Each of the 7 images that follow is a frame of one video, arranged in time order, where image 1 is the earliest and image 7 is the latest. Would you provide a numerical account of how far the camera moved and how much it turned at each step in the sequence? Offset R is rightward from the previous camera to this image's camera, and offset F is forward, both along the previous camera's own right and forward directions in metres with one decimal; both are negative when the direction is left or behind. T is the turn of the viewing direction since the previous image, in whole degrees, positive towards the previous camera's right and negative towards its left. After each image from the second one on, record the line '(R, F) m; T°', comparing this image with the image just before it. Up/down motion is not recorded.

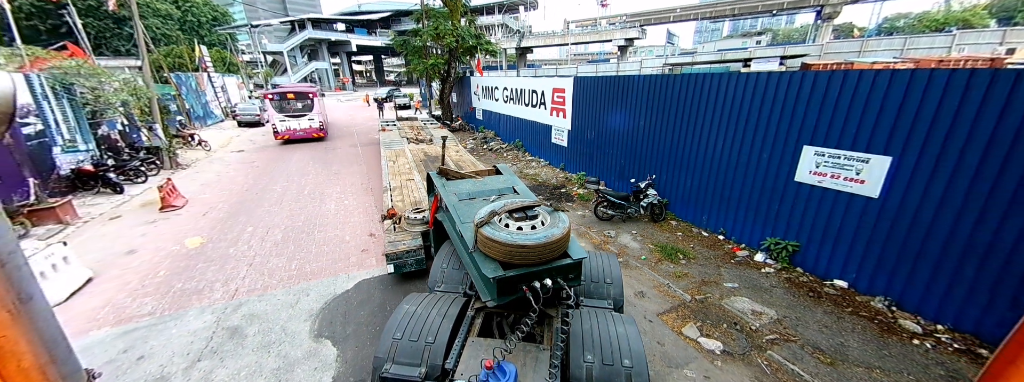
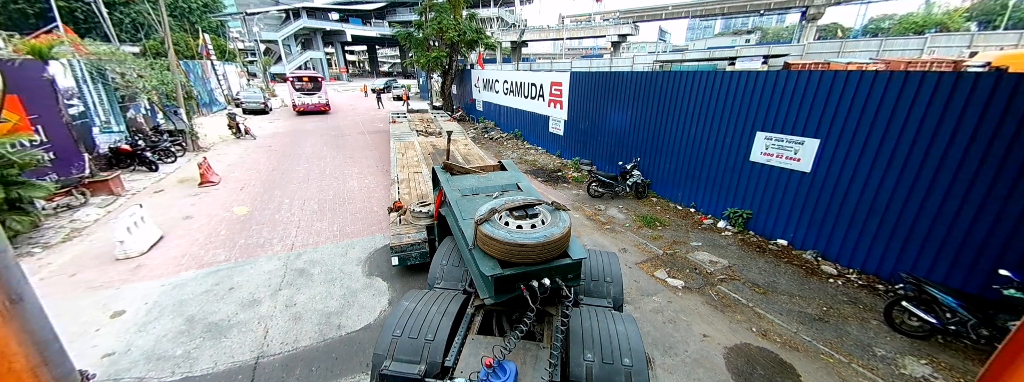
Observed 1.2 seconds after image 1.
(-0.3, -0.9) m; +1°
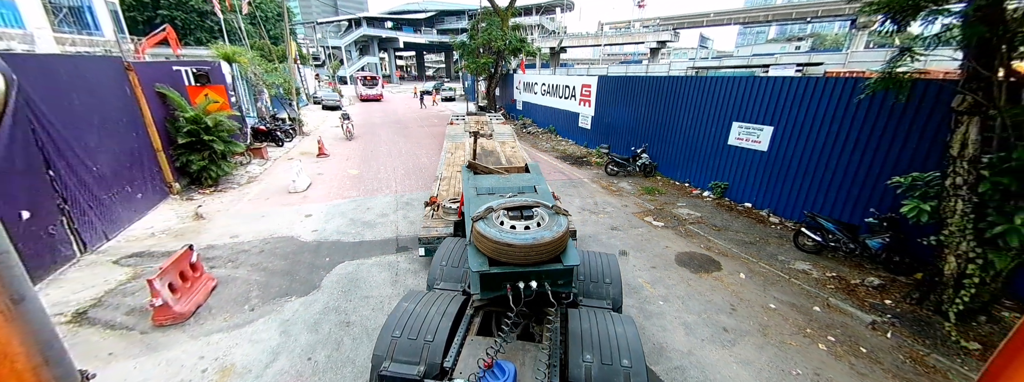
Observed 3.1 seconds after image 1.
(0.0, -2.2) m; -6°
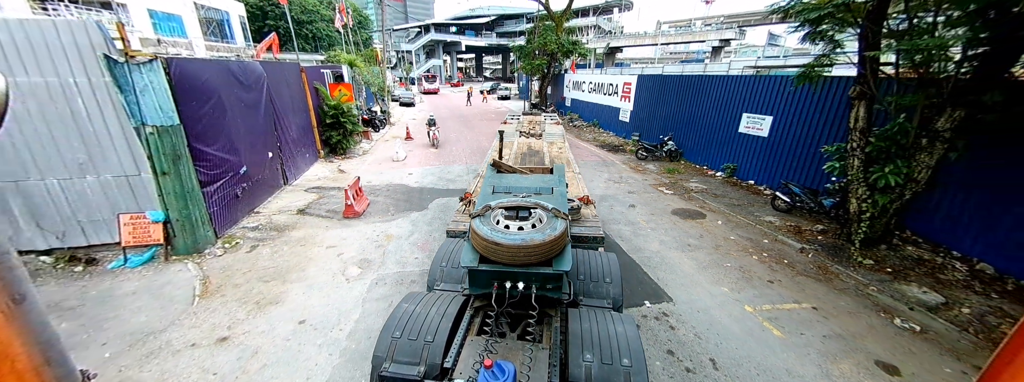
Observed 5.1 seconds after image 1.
(+0.2, -2.2) m; -9°
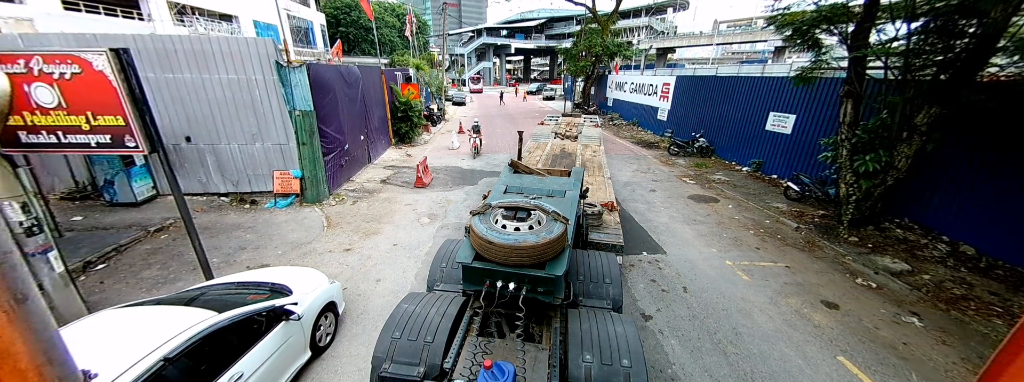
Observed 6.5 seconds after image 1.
(+0.2, -1.5) m; -8°
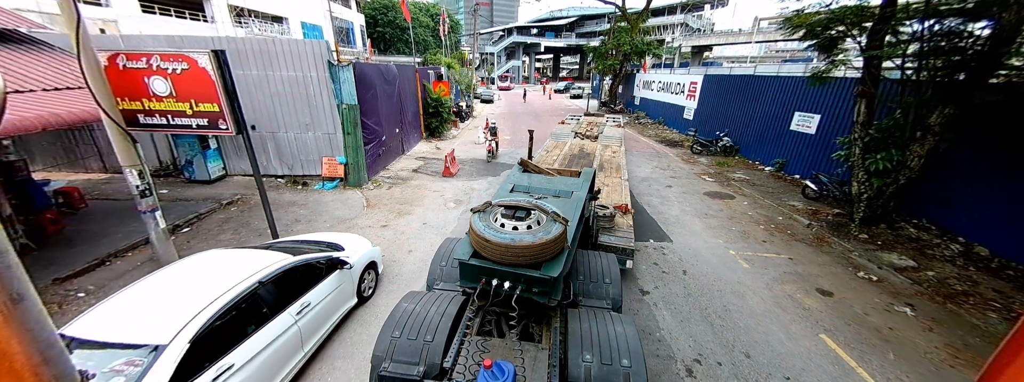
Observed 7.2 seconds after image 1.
(+0.2, -0.6) m; -5°
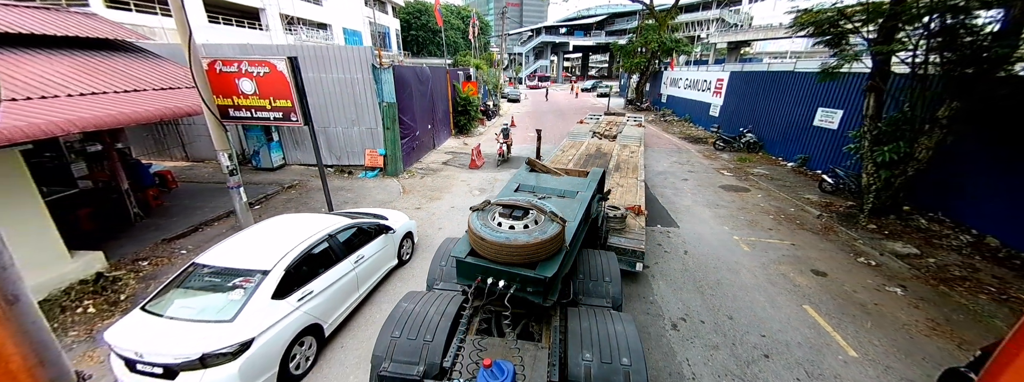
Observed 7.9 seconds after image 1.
(+0.2, -0.7) m; -5°
